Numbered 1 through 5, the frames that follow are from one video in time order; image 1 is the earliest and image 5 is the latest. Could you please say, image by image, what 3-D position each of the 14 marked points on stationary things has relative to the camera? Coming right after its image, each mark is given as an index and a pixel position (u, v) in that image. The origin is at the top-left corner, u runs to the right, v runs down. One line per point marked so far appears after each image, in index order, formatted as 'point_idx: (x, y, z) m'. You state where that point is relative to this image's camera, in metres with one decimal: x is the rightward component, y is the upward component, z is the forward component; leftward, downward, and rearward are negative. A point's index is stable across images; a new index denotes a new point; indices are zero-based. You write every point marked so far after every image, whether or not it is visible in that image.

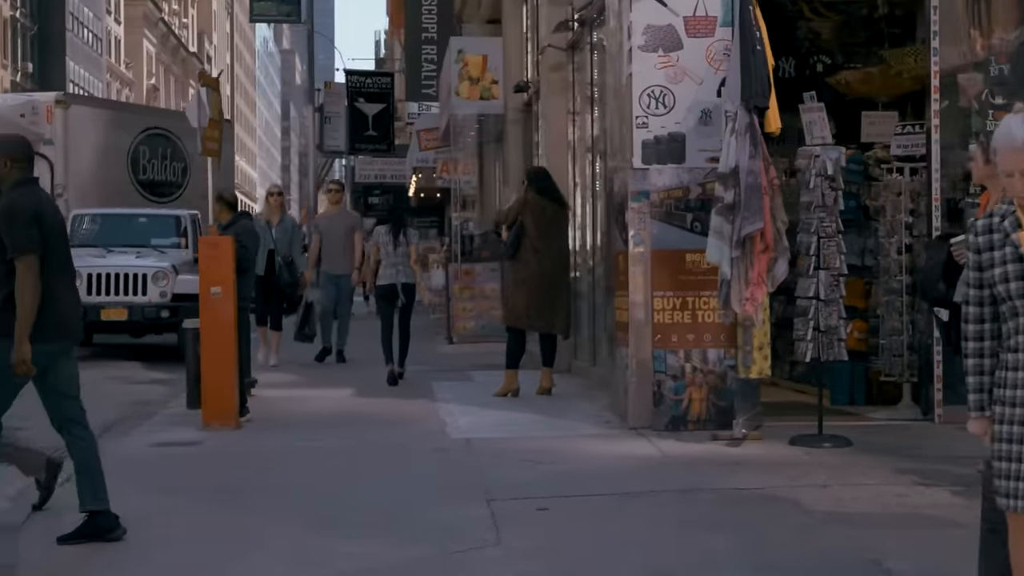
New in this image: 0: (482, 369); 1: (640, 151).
0: (-0.3, -0.8, +15.3) m
1: (+0.8, +0.8, +9.0) m
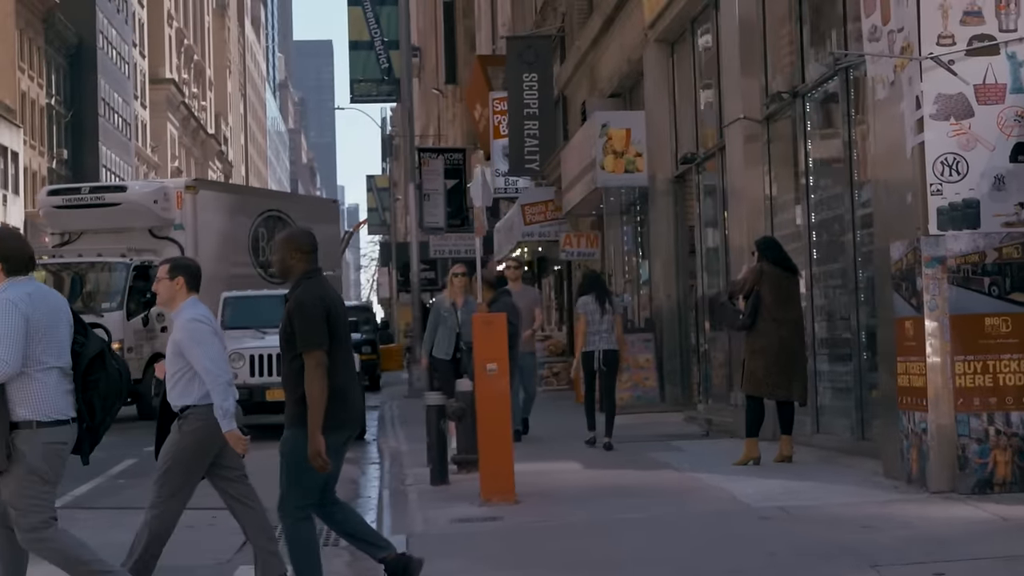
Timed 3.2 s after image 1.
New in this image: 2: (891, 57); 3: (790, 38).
0: (+1.7, -1.5, +15.4) m
1: (+2.5, +0.4, +9.2) m
2: (+2.4, +1.5, +9.7) m
3: (+2.5, +2.3, +13.7) m
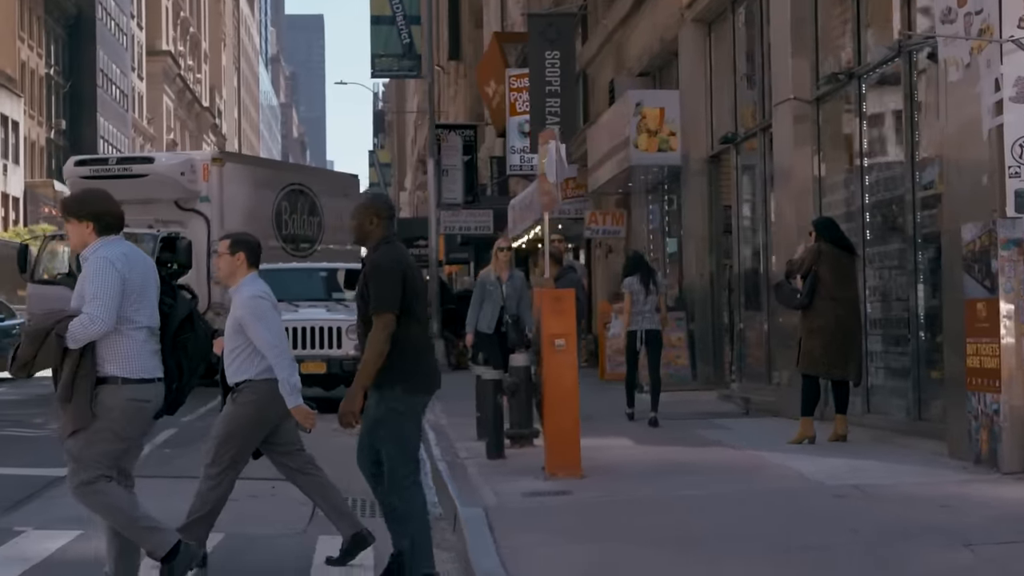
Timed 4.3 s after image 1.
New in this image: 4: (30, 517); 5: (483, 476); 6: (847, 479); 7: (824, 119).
0: (+2.1, -1.3, +15.4) m
1: (+3.0, +0.5, +9.2) m
2: (+2.9, +1.6, +9.7) m
3: (+3.0, +2.4, +13.7) m
4: (-3.0, -1.4, +9.5) m
5: (-0.2, -1.3, +10.8) m
6: (+2.1, -1.2, +9.4) m
7: (+2.9, +1.6, +14.3) m
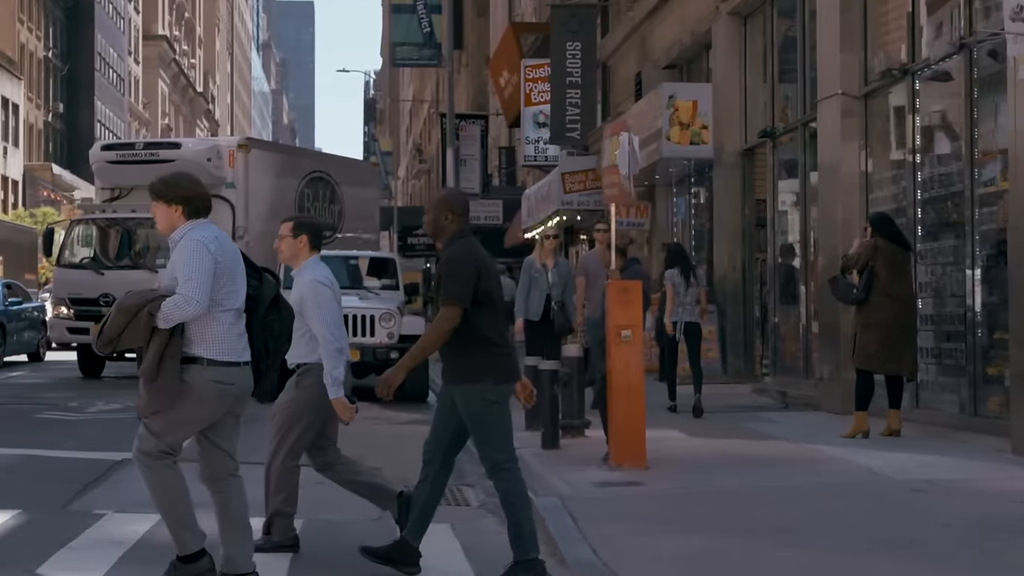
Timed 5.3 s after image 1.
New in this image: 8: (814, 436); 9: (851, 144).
0: (+2.5, -1.3, +15.5) m
1: (+3.5, +0.5, +9.3) m
2: (+3.4, +1.6, +9.7) m
3: (+3.5, +2.5, +13.8) m
4: (-2.5, -1.3, +9.6) m
5: (+0.2, -1.3, +10.9) m
6: (+2.5, -1.2, +9.4) m
7: (+3.4, +1.6, +14.4) m
8: (+2.5, -1.2, +12.5) m
9: (+3.2, +1.4, +14.5) m
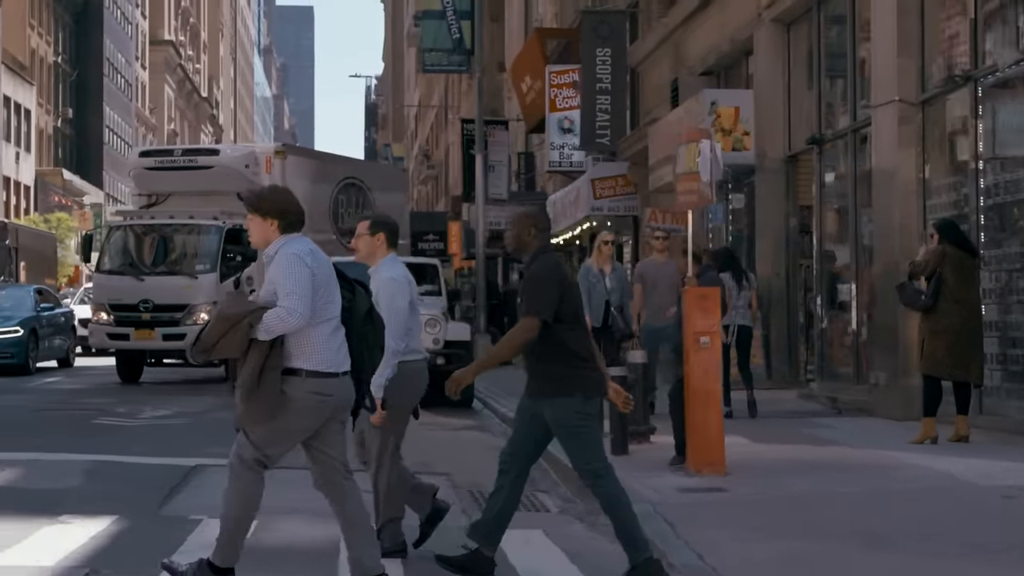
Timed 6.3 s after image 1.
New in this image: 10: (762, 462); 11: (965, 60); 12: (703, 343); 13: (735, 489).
0: (+3.1, -1.3, +15.6) m
1: (+4.0, +0.5, +9.3) m
2: (+3.9, +1.6, +9.8) m
3: (+4.0, +2.4, +13.8) m
4: (-2.0, -1.4, +9.6) m
5: (+0.8, -1.3, +10.9) m
6: (+3.0, -1.2, +9.5) m
7: (+4.0, +1.6, +14.4) m
8: (+3.0, -1.3, +12.6) m
9: (+3.8, +1.3, +14.6) m
10: (+1.8, -1.3, +11.1) m
11: (+4.0, +2.0, +13.6) m
12: (+1.3, -0.4, +10.4) m
13: (+1.4, -1.3, +9.7) m
